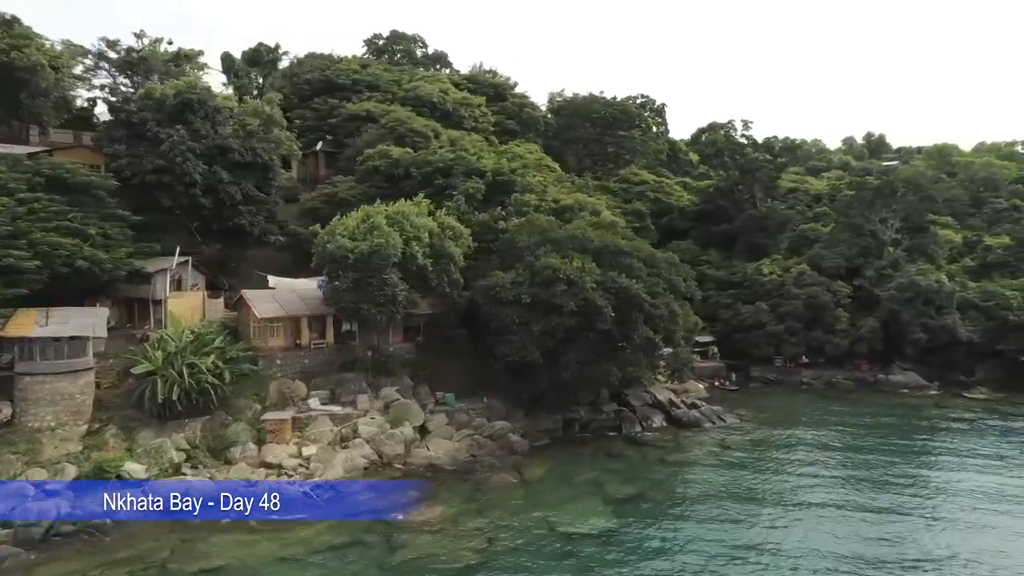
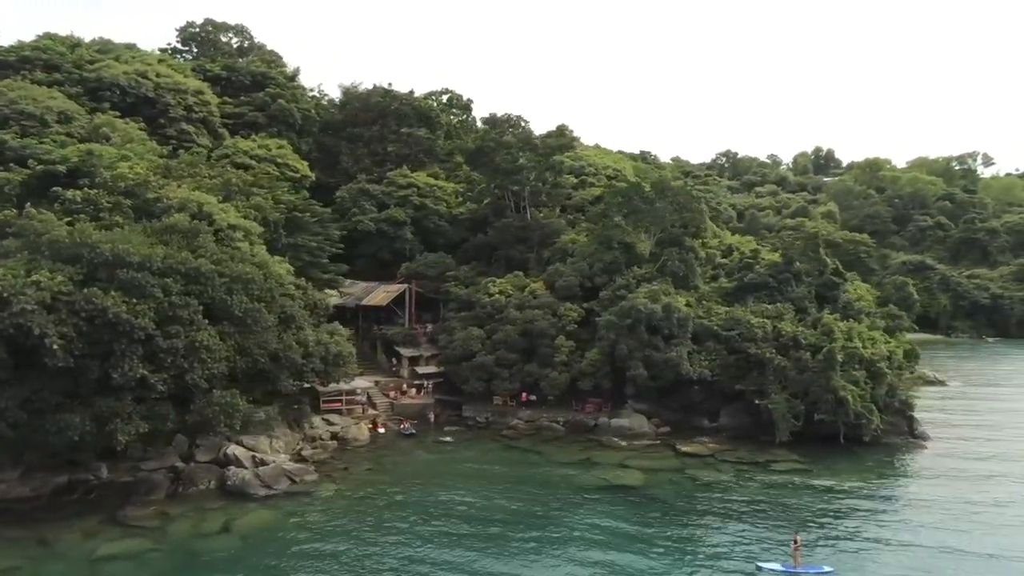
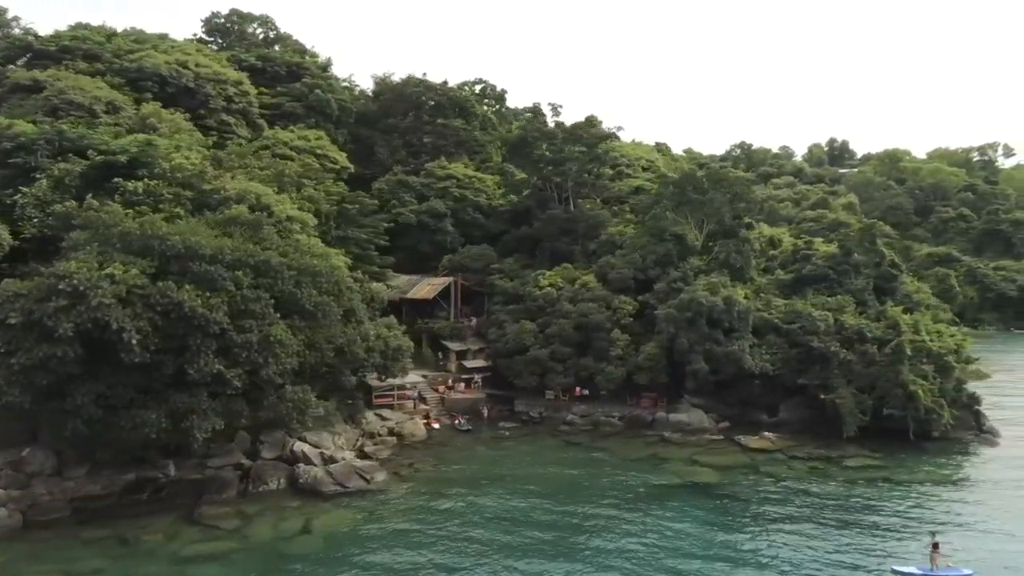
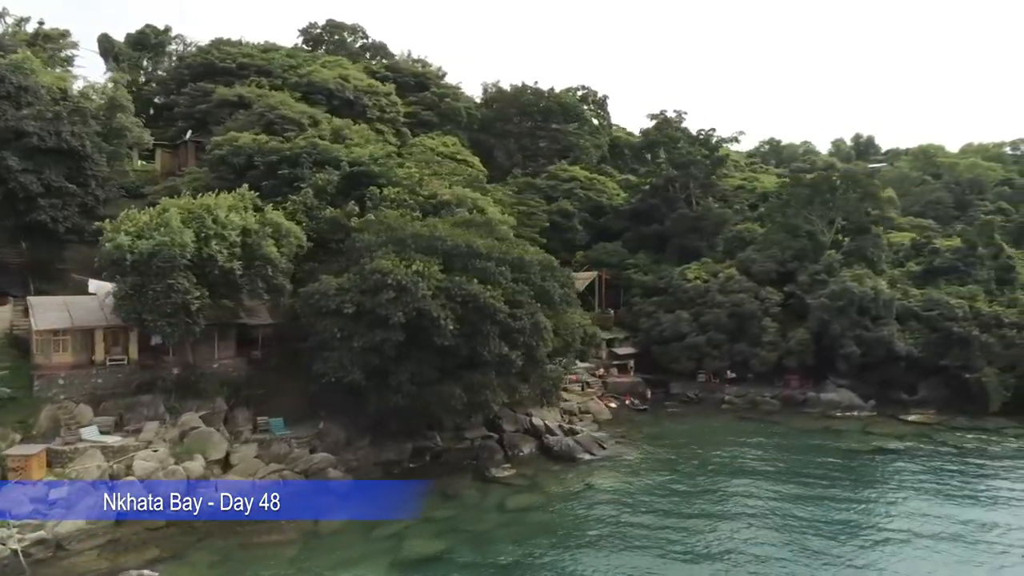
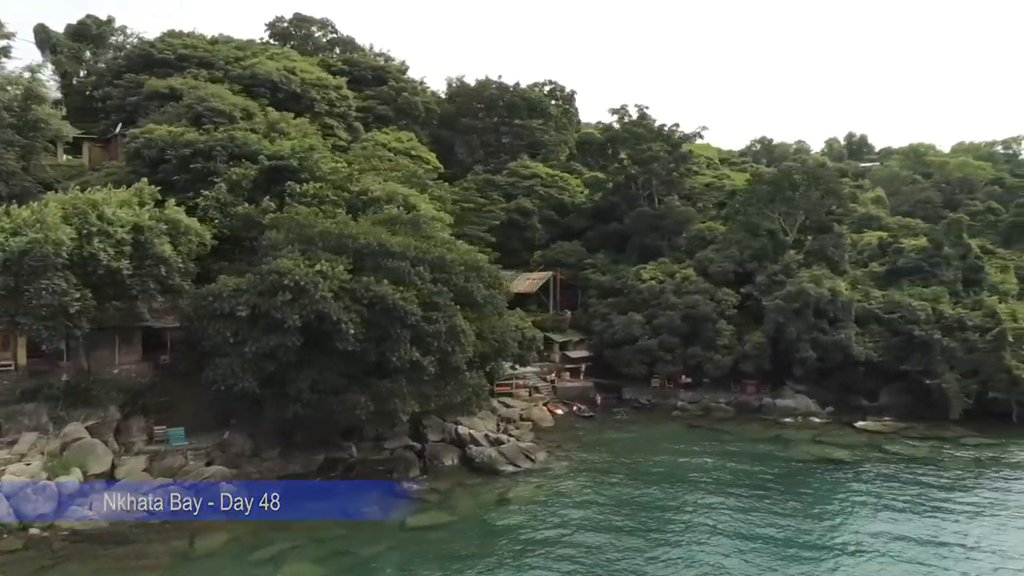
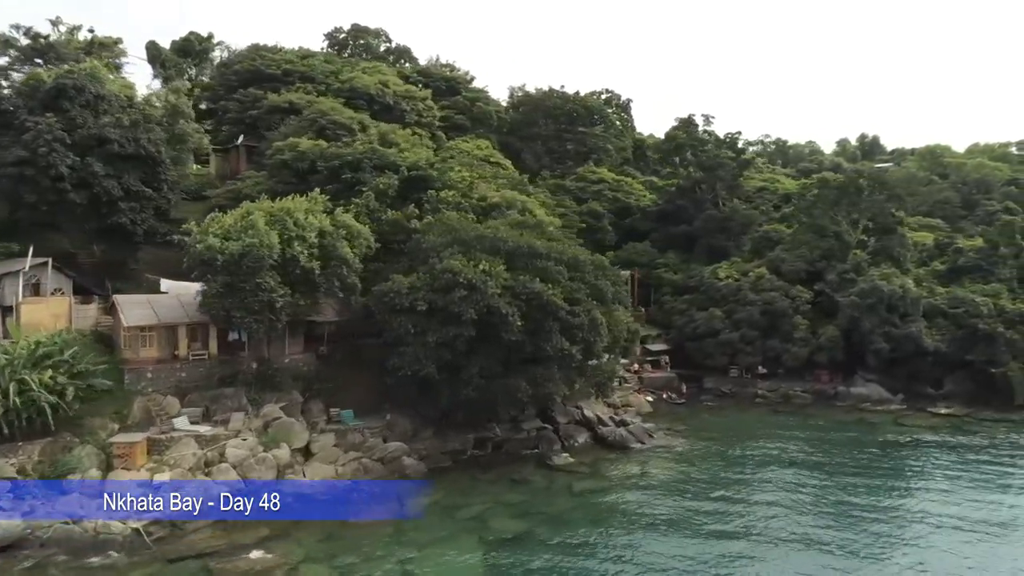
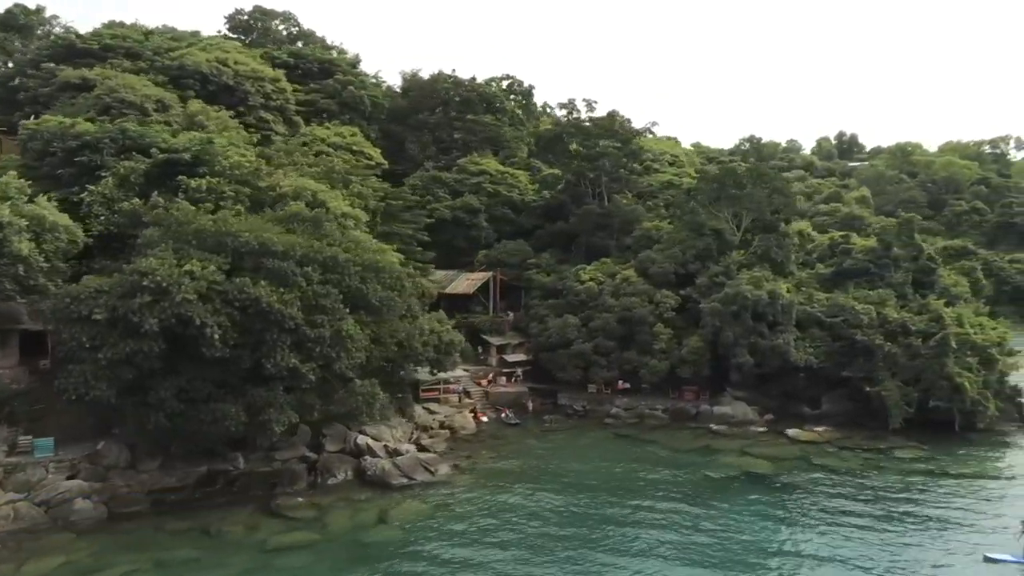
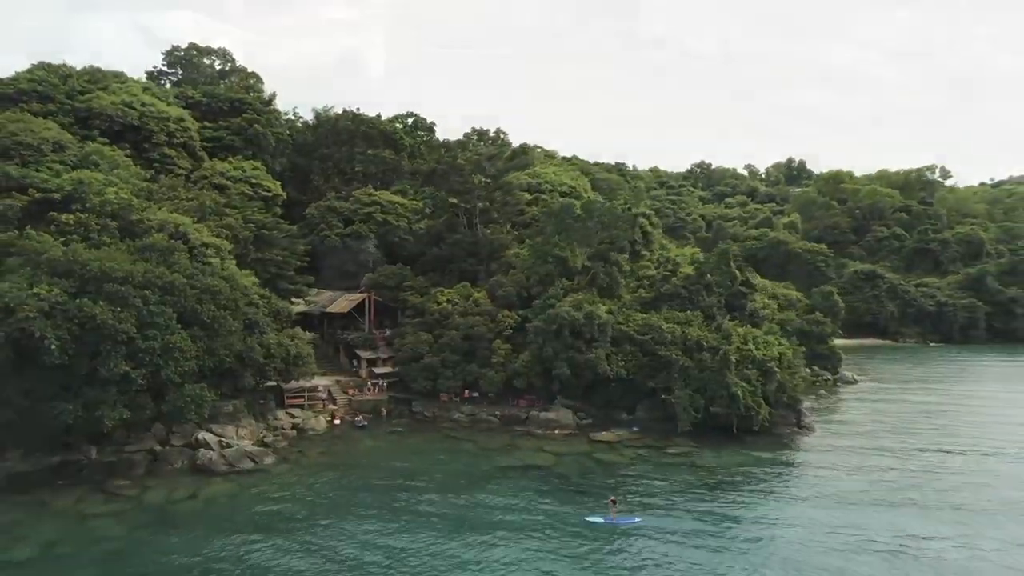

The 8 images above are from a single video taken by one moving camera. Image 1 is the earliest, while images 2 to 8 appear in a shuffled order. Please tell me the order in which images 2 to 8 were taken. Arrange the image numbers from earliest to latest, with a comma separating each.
6, 4, 5, 7, 3, 2, 8
